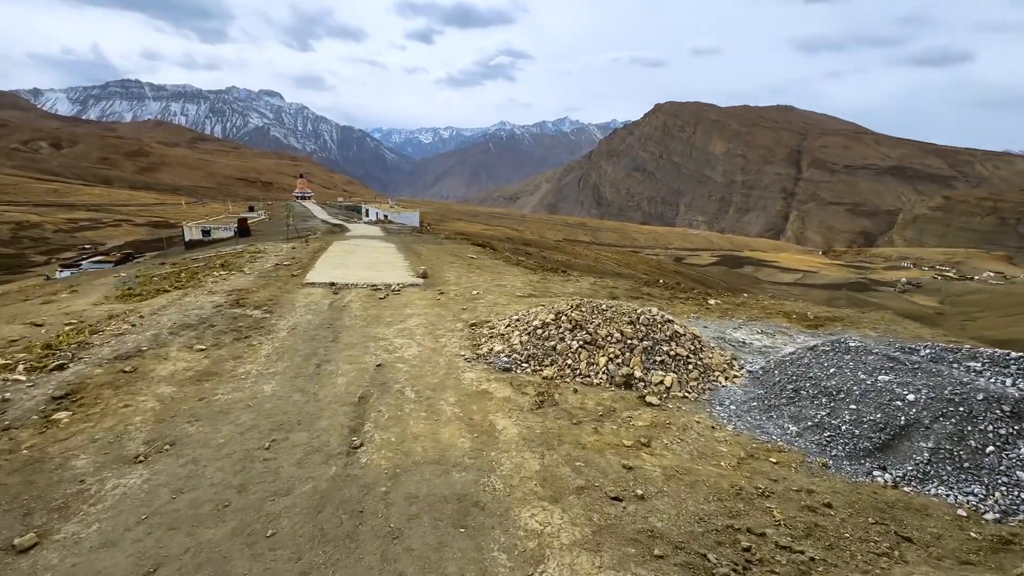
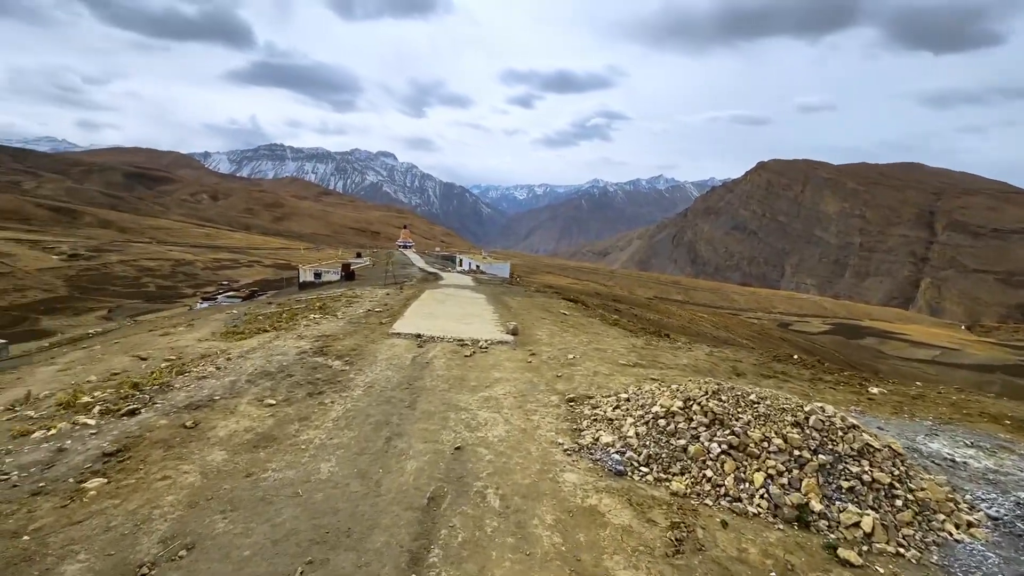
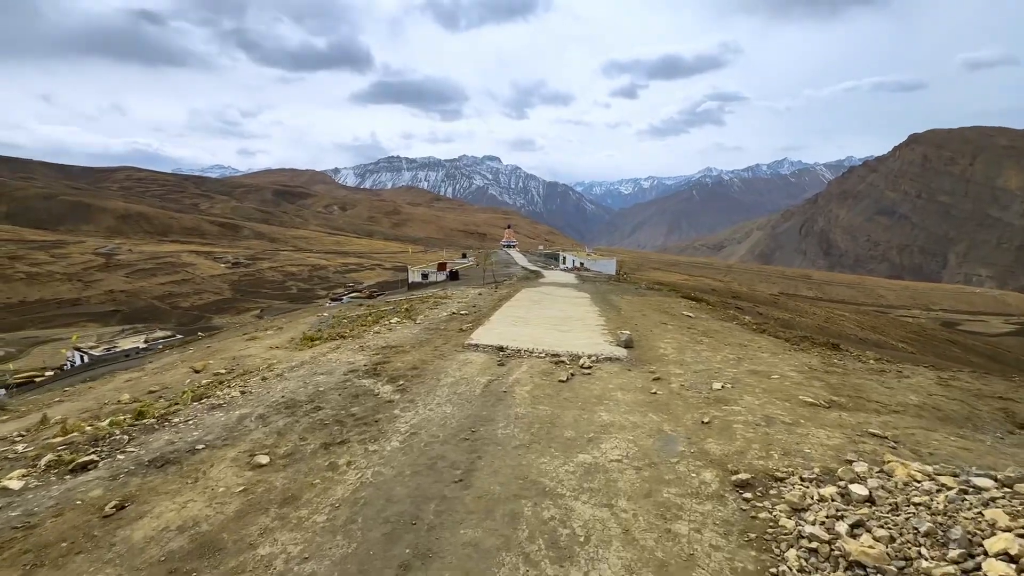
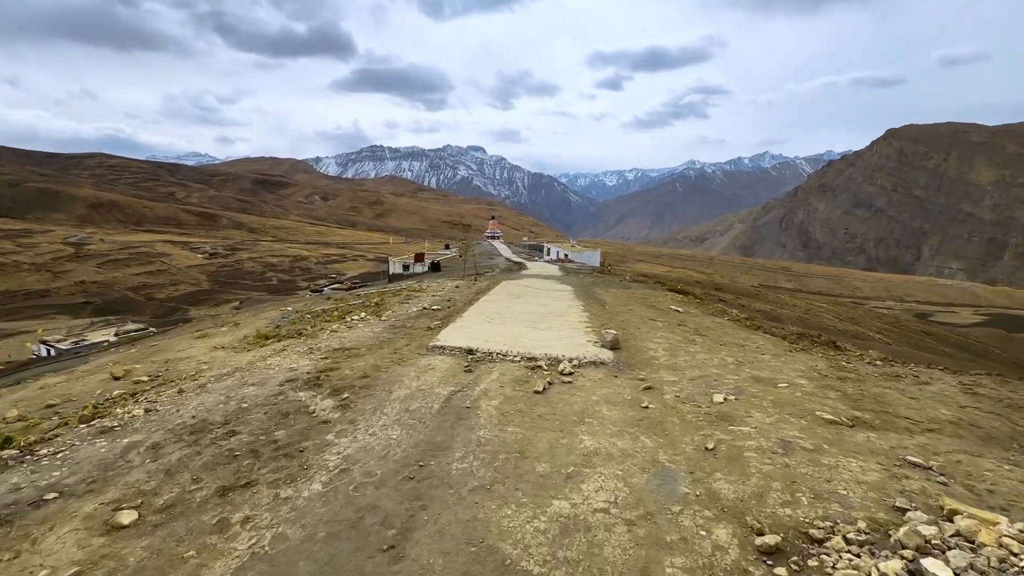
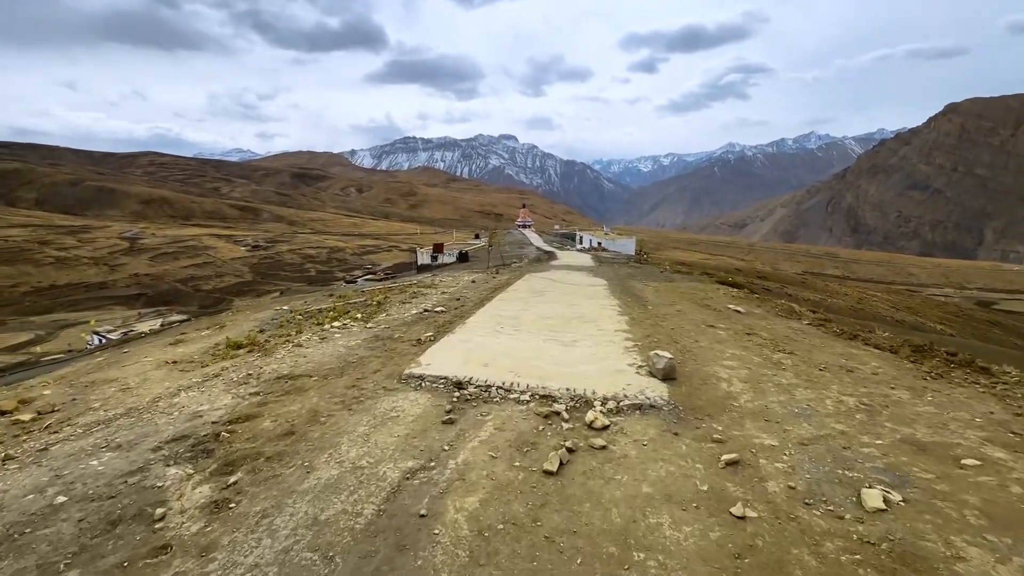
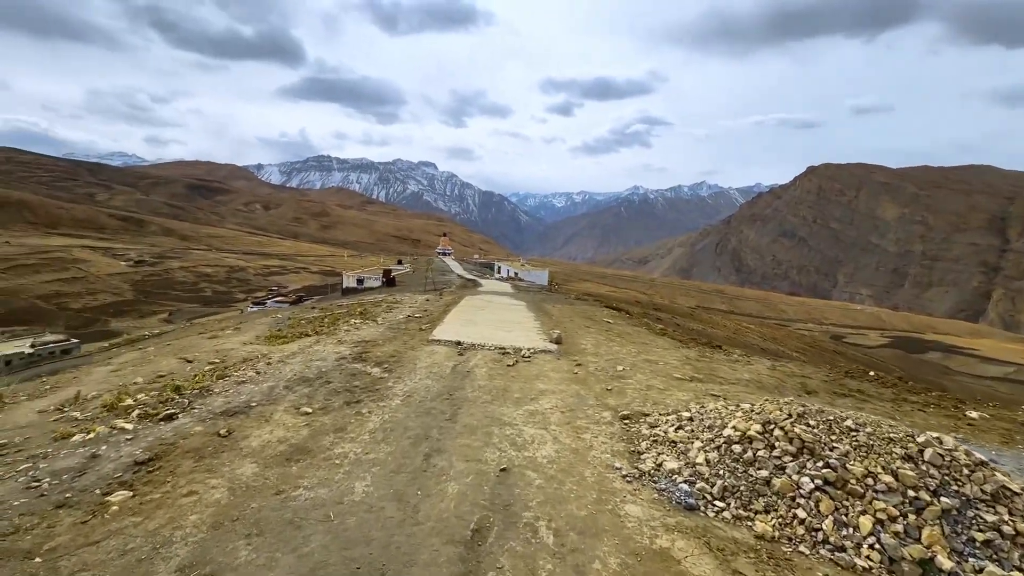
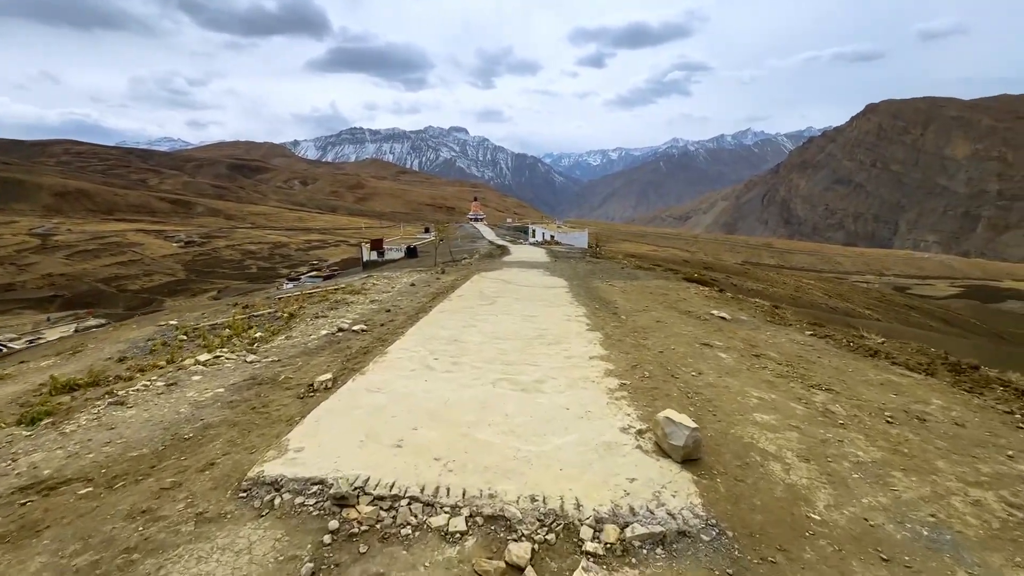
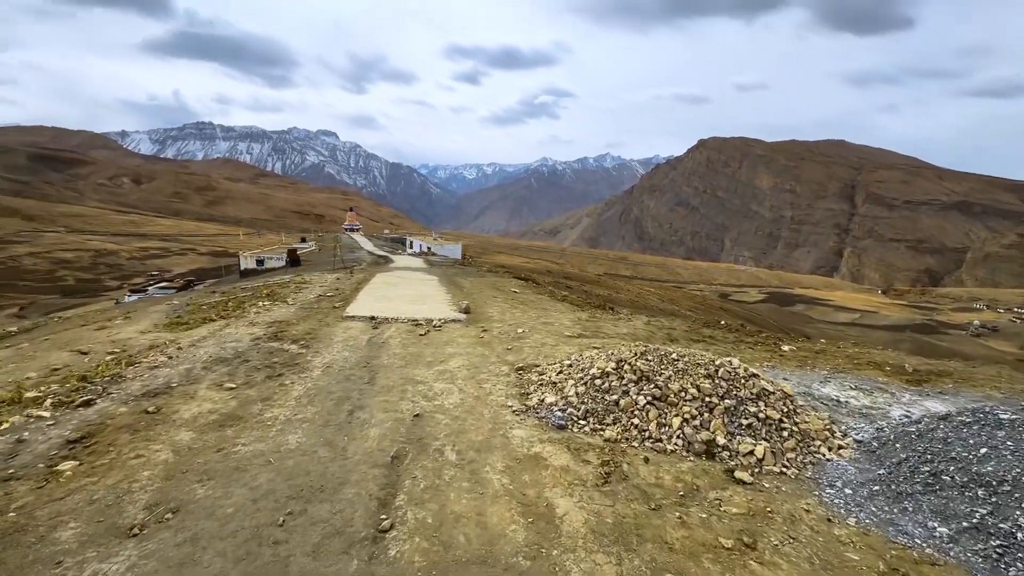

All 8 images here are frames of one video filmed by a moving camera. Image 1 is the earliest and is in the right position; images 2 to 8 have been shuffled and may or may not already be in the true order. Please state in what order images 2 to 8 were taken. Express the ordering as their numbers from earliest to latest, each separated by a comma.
8, 2, 6, 3, 4, 5, 7
